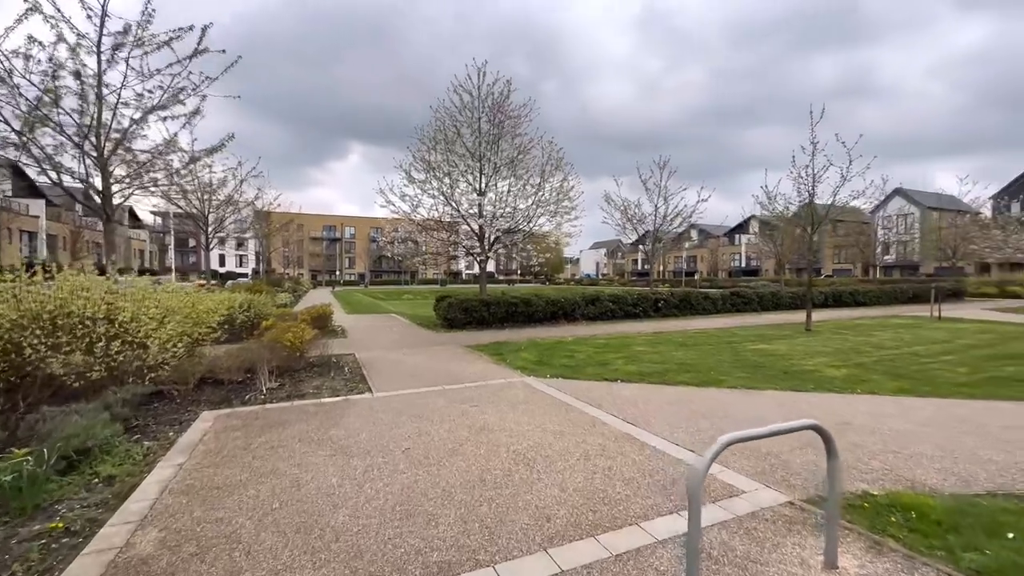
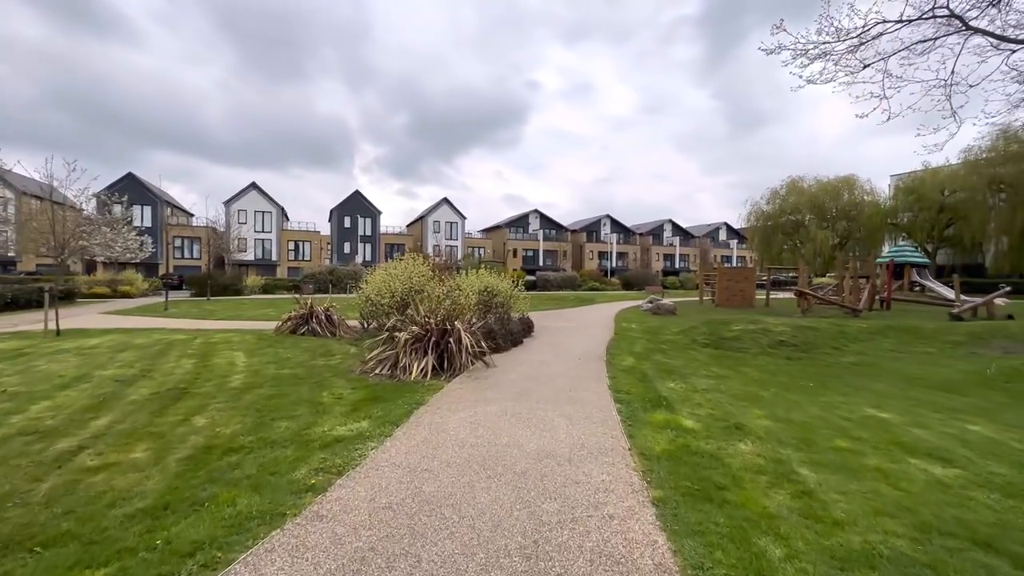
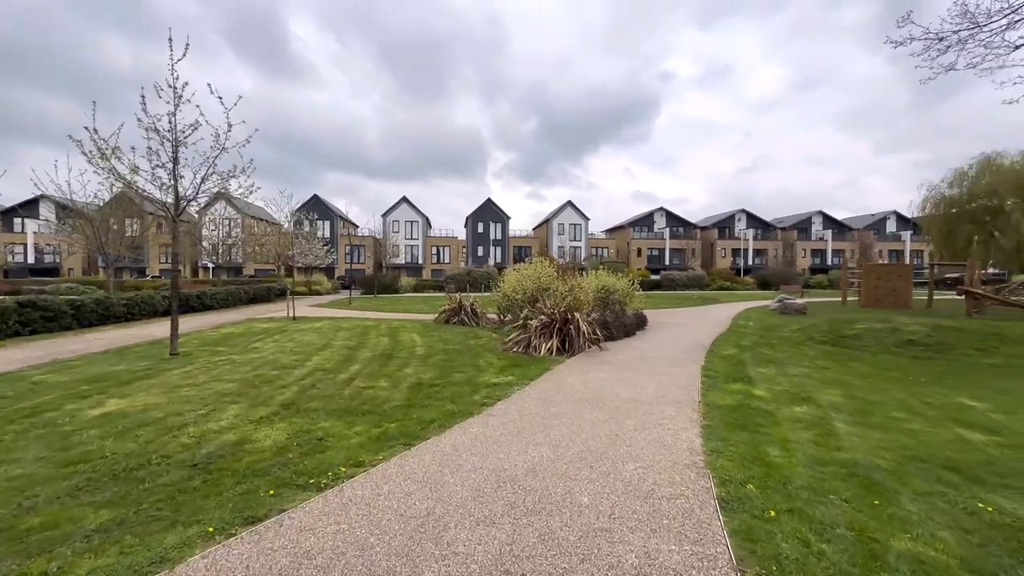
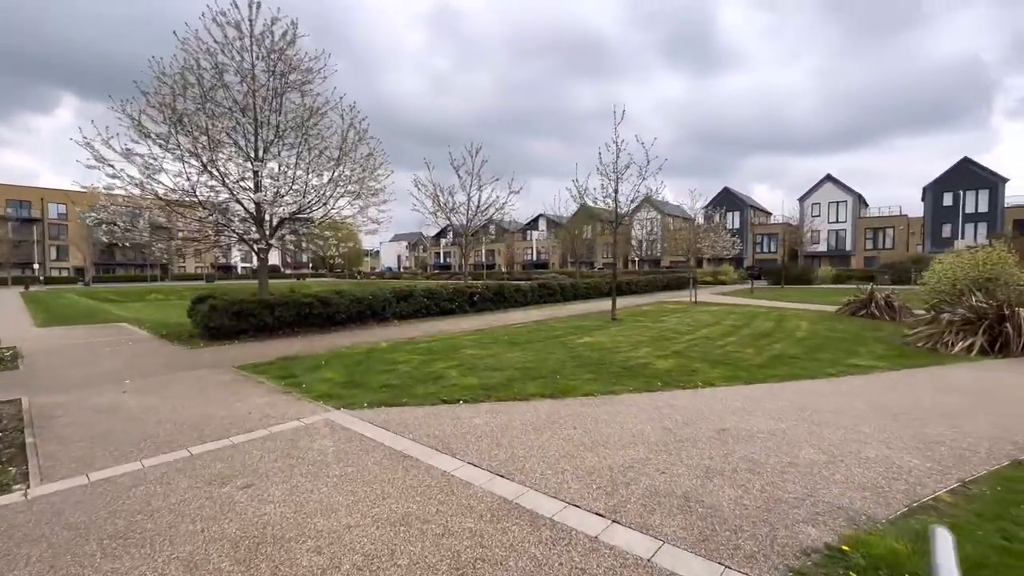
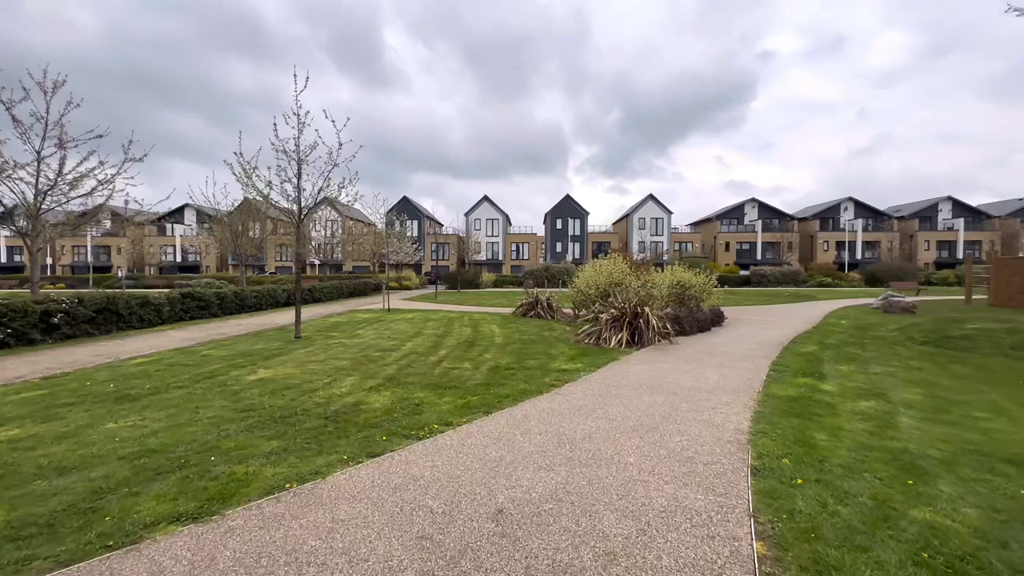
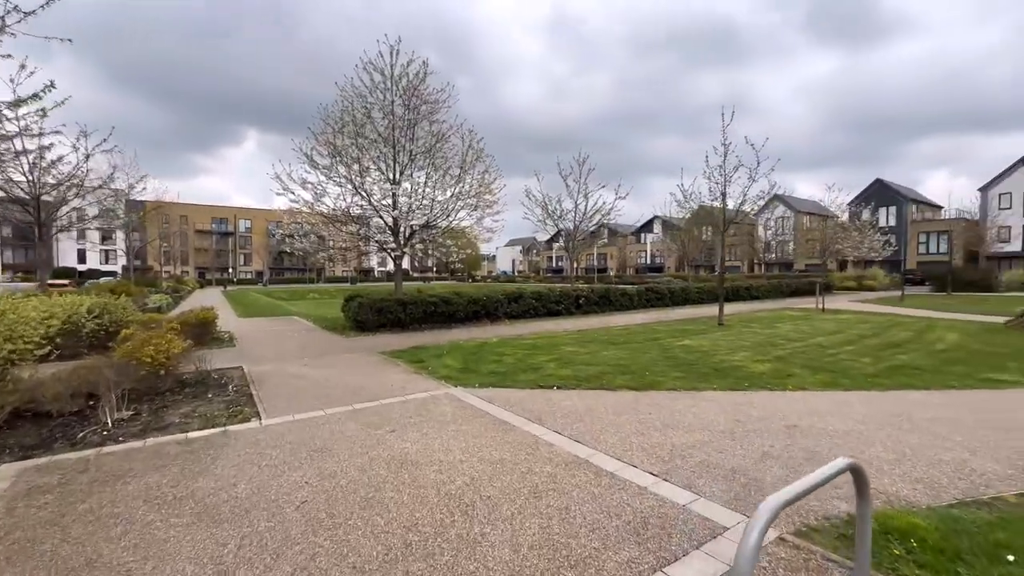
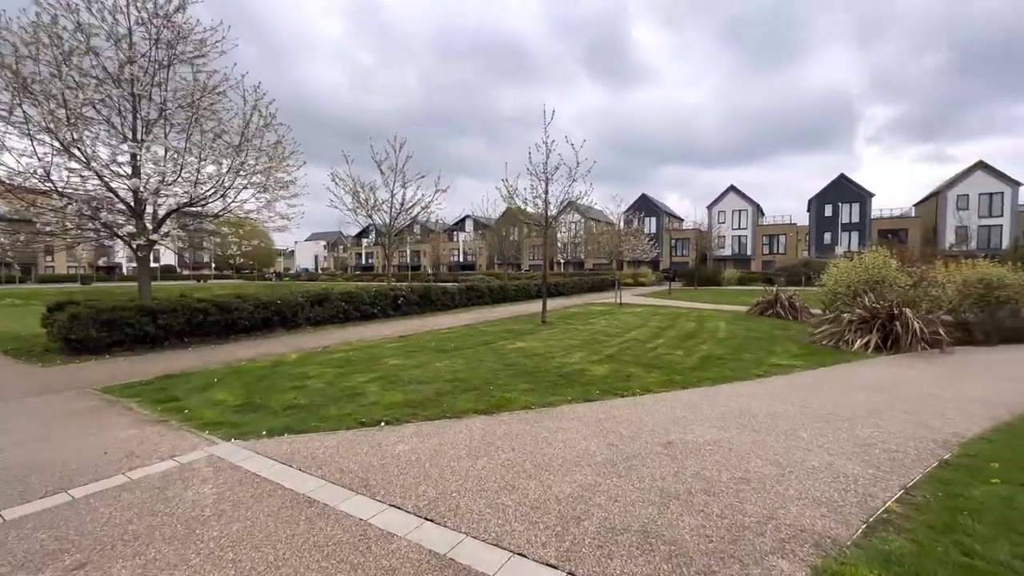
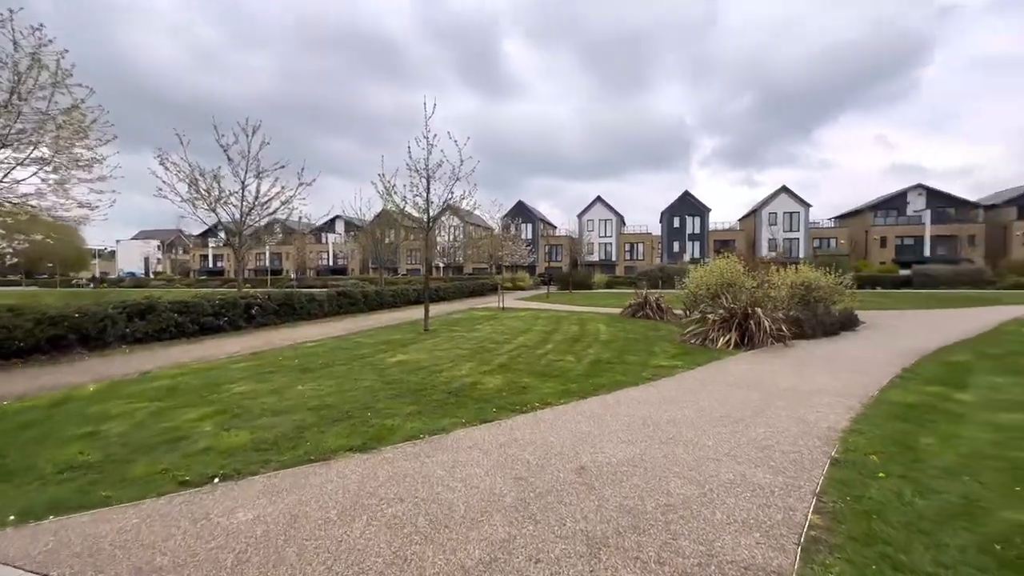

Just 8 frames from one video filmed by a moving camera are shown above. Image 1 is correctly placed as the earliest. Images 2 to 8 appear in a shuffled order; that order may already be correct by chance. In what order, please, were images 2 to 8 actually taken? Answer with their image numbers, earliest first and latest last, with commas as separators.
6, 4, 7, 8, 5, 3, 2
